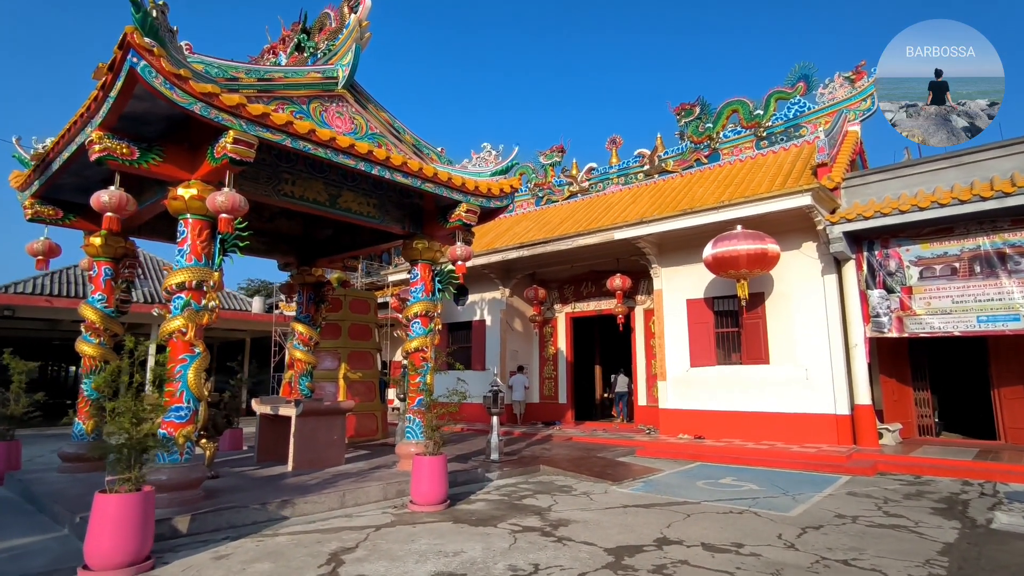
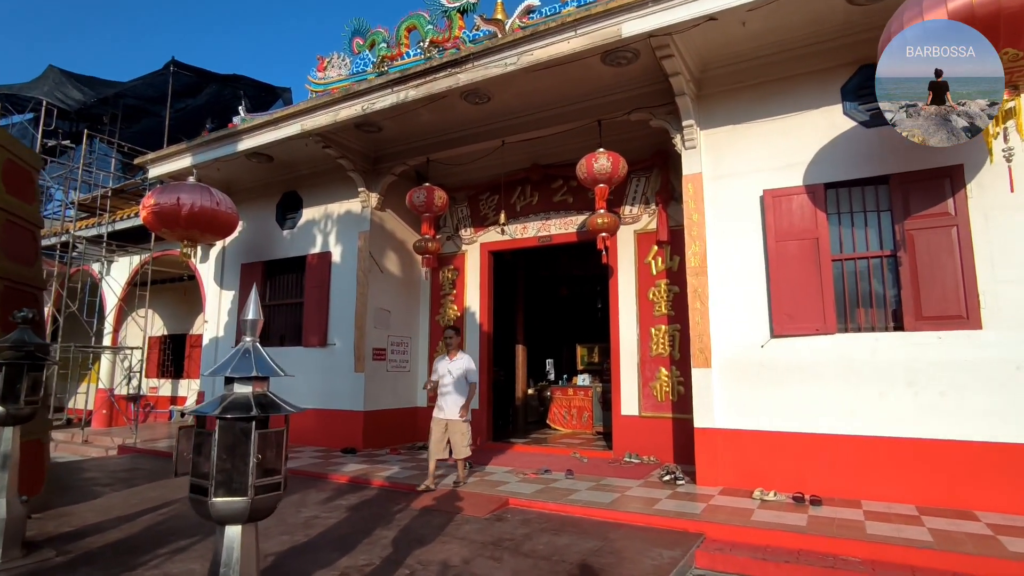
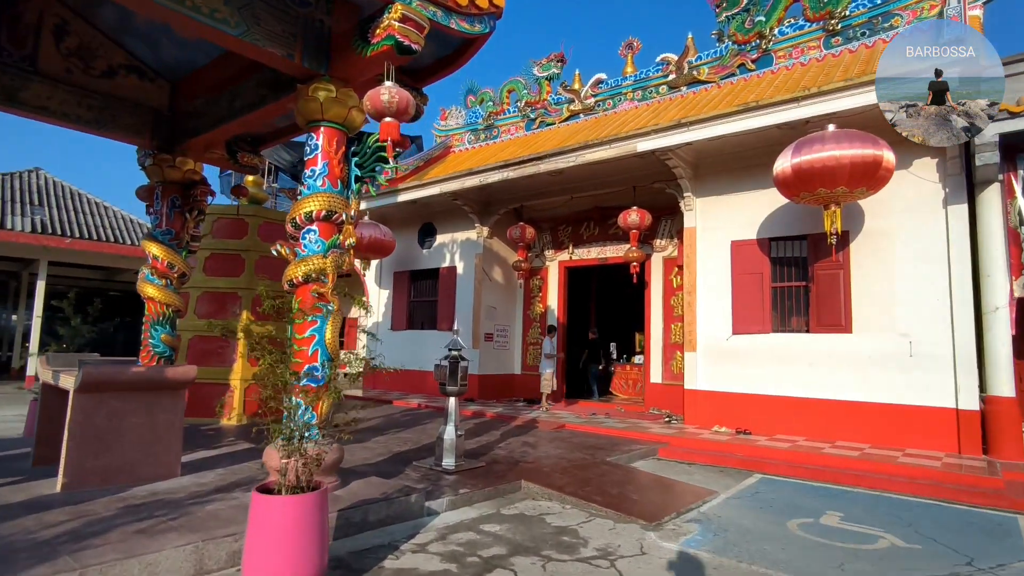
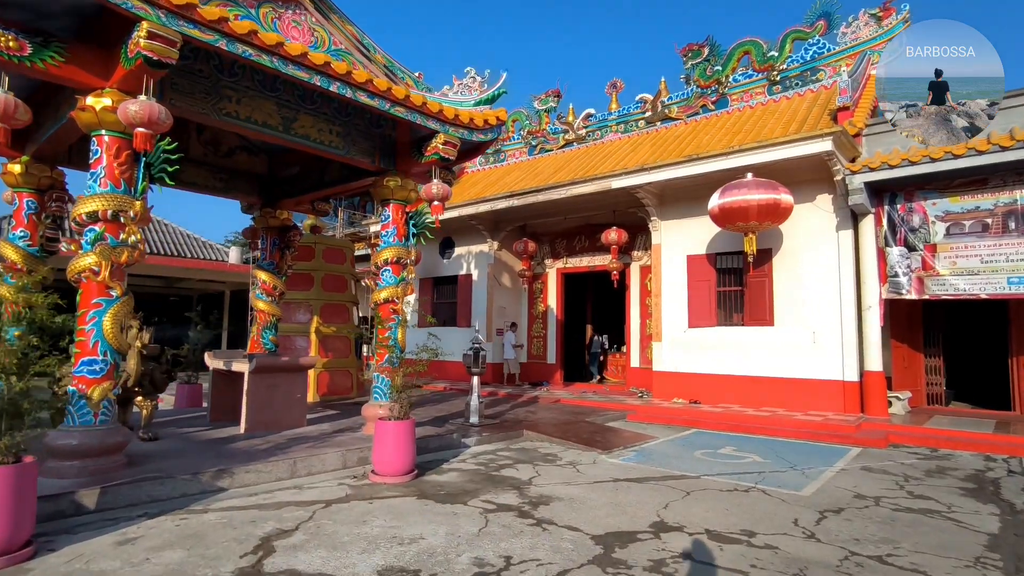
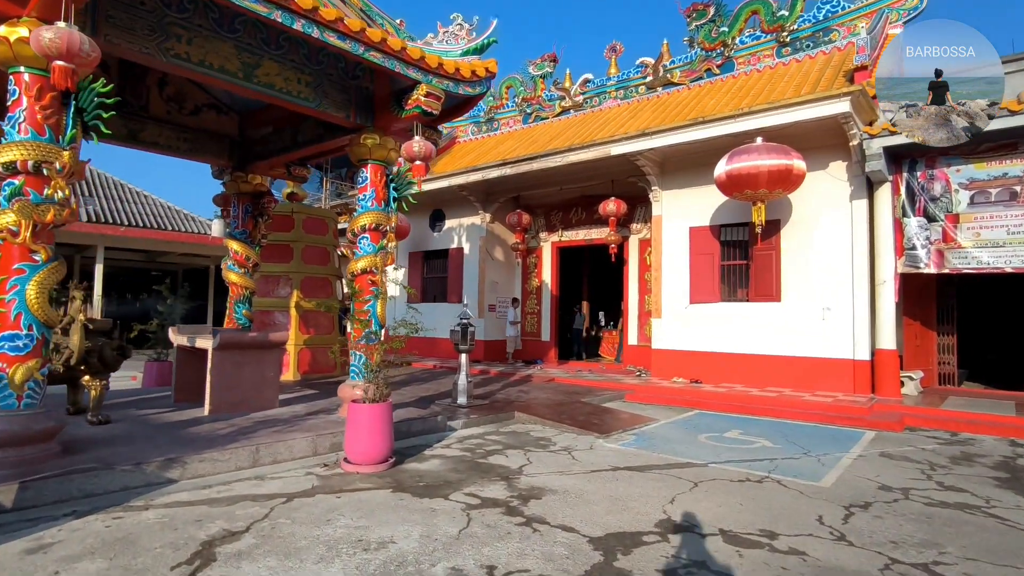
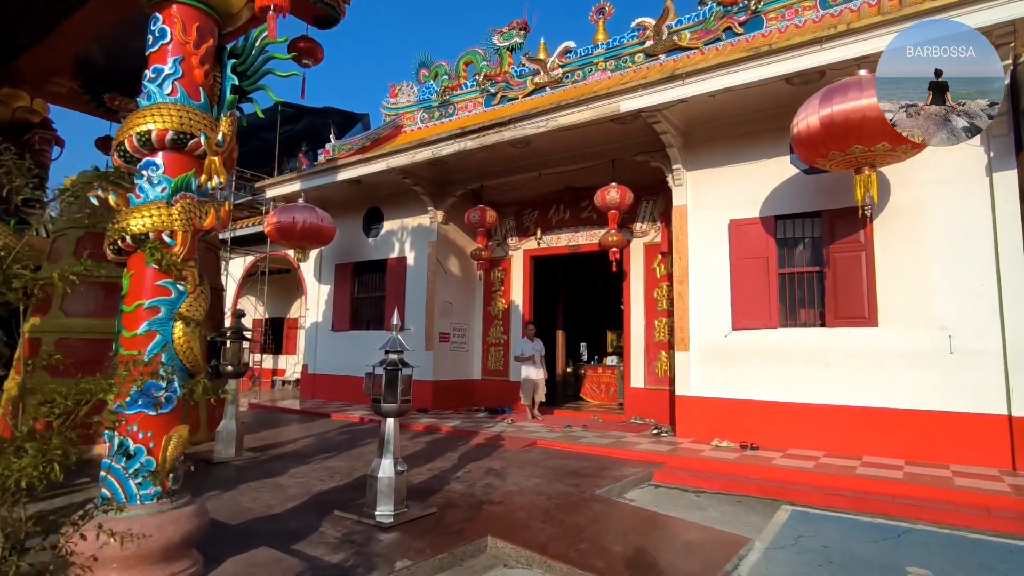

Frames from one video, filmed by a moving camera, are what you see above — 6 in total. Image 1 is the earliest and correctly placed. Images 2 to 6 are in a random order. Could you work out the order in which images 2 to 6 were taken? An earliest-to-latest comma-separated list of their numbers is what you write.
4, 5, 3, 6, 2
